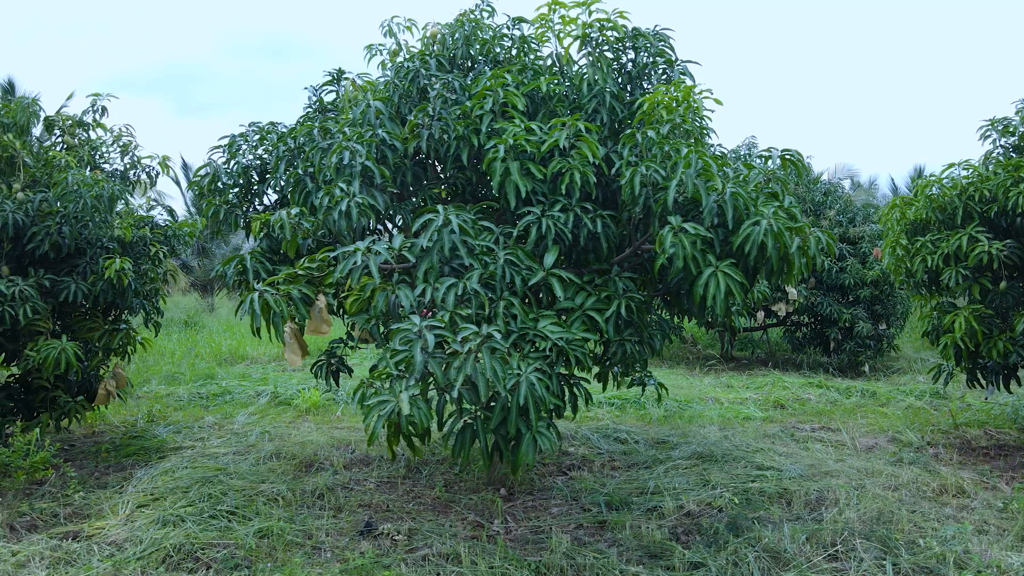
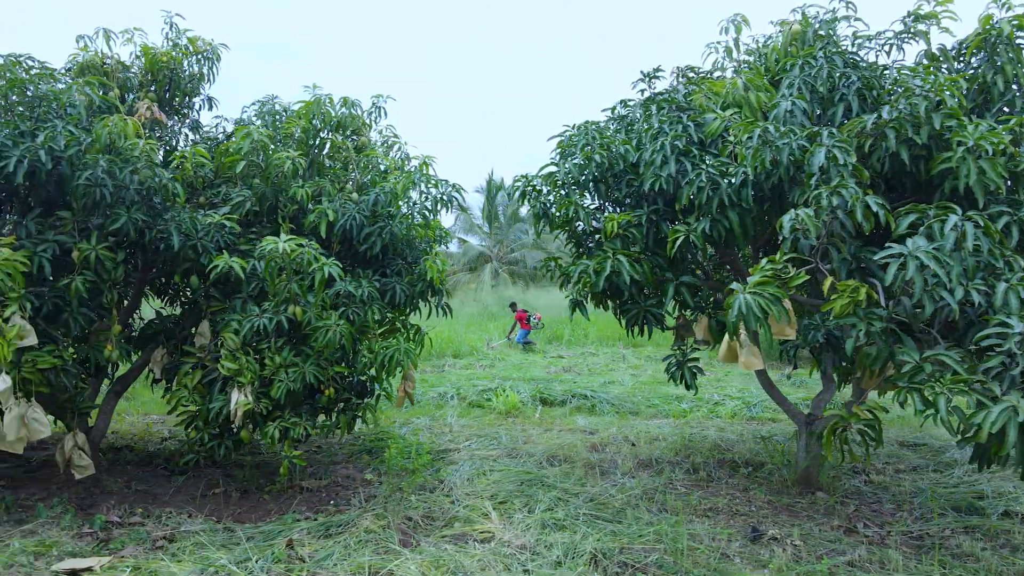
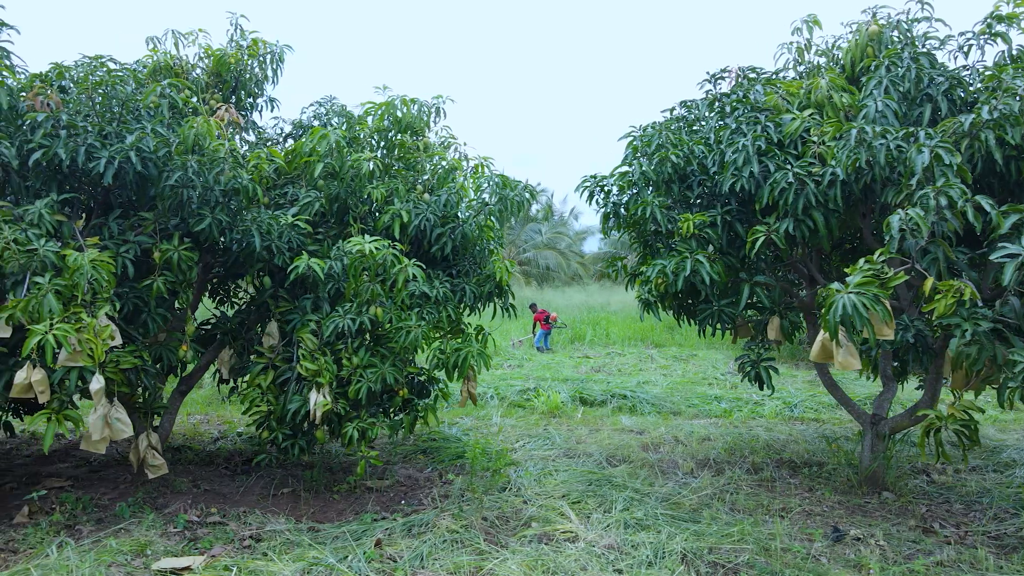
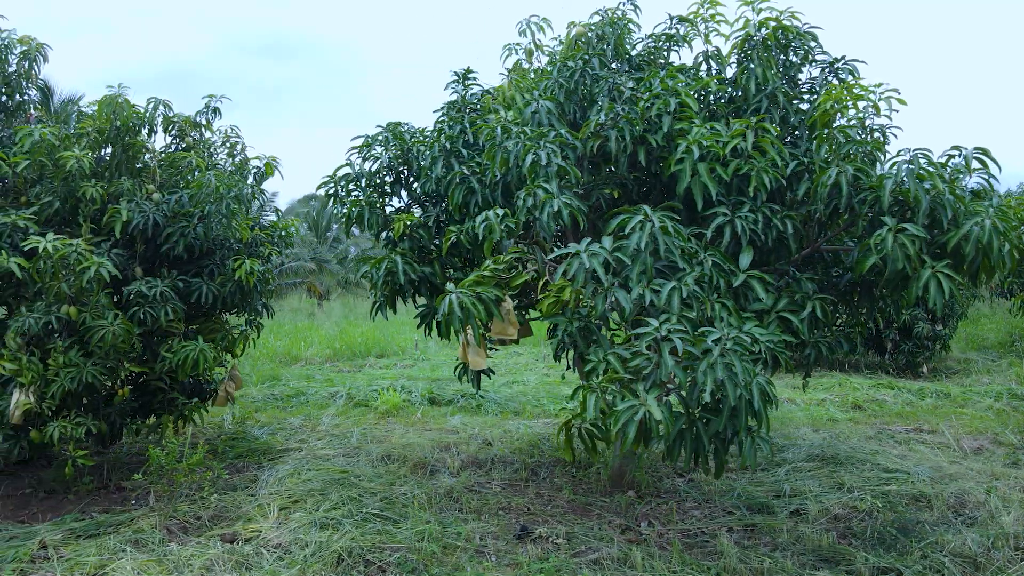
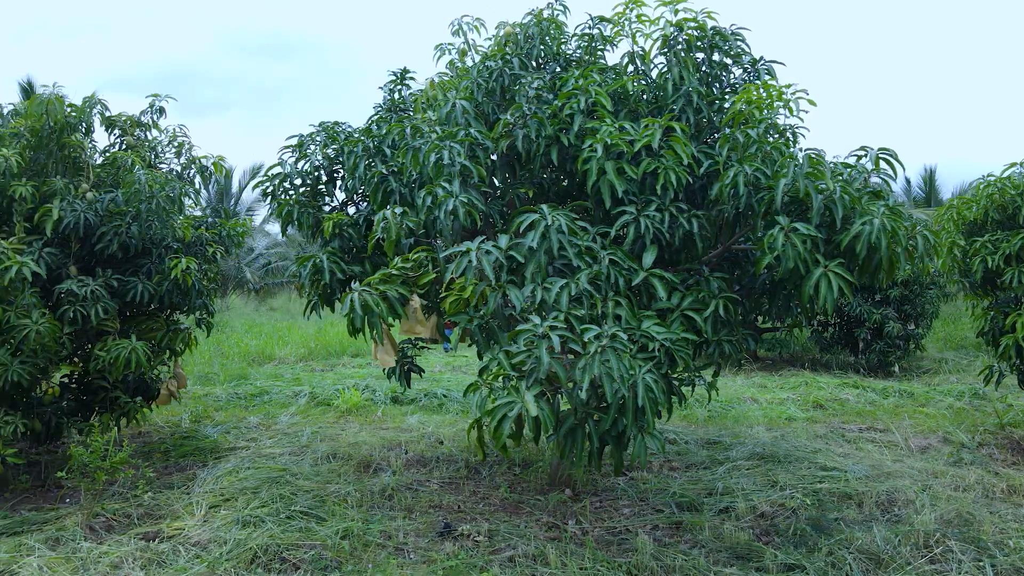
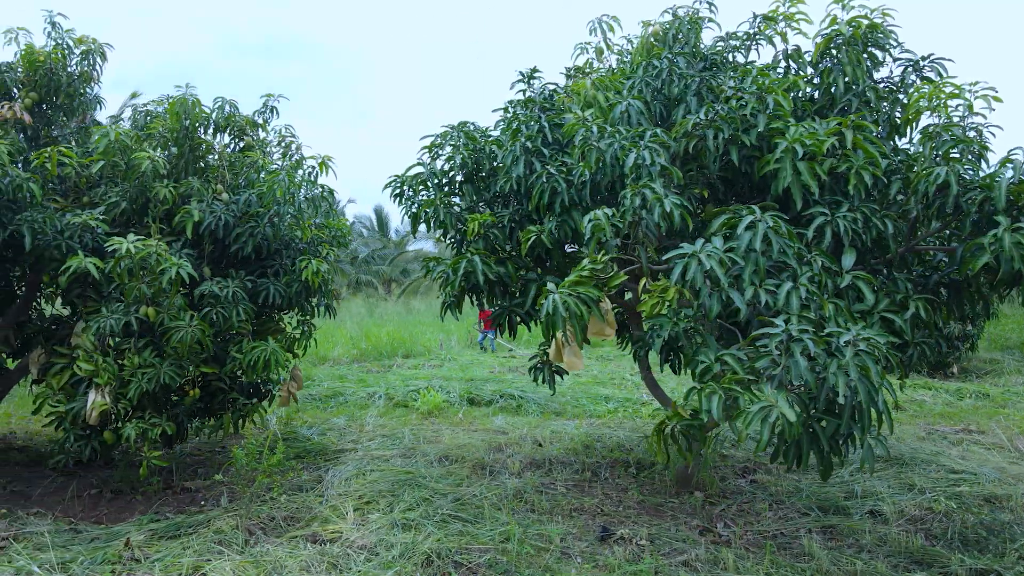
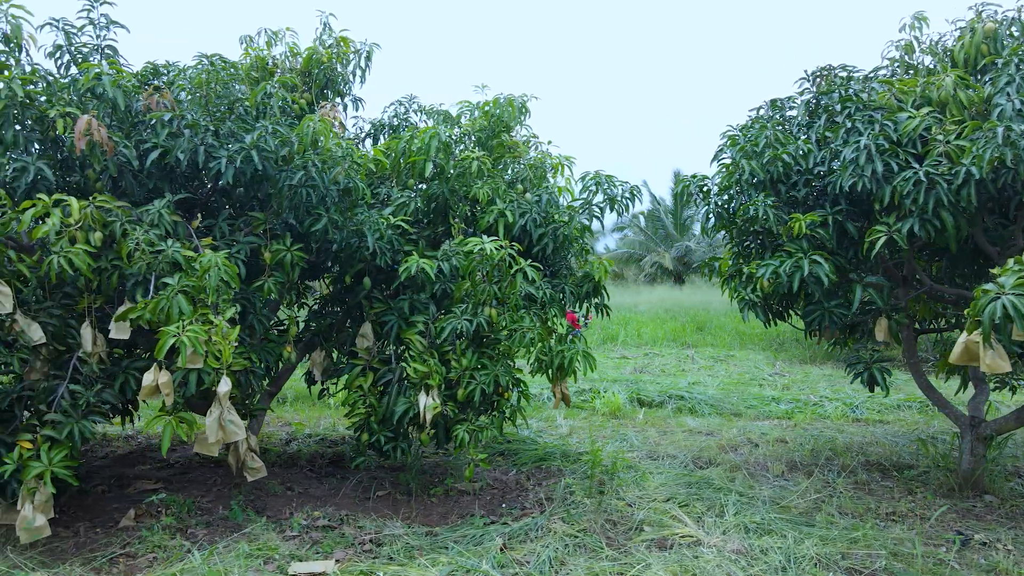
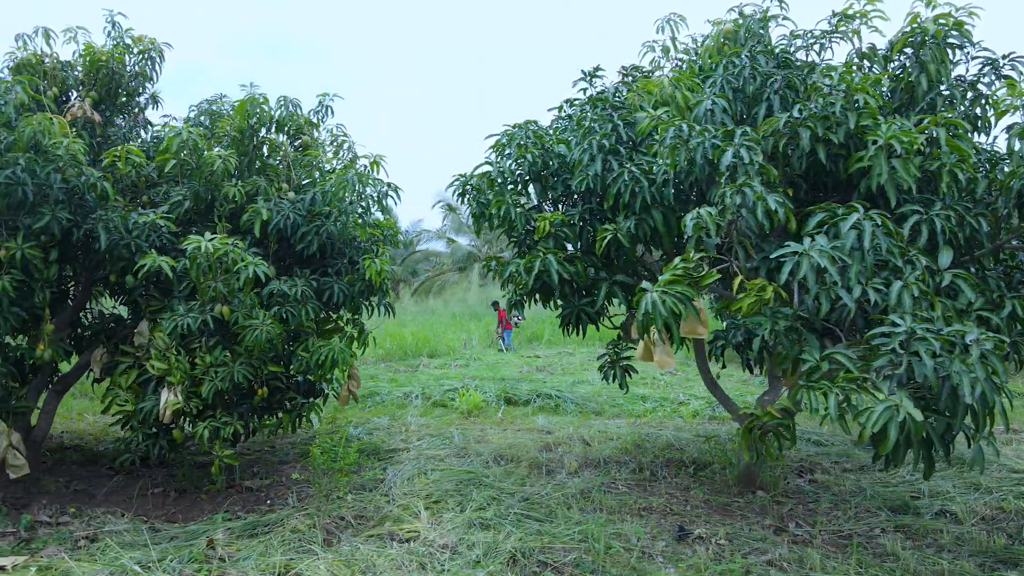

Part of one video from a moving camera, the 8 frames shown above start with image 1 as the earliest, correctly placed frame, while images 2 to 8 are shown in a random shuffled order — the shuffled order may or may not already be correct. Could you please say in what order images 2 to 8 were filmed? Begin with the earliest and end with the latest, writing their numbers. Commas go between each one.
5, 4, 6, 8, 2, 3, 7
